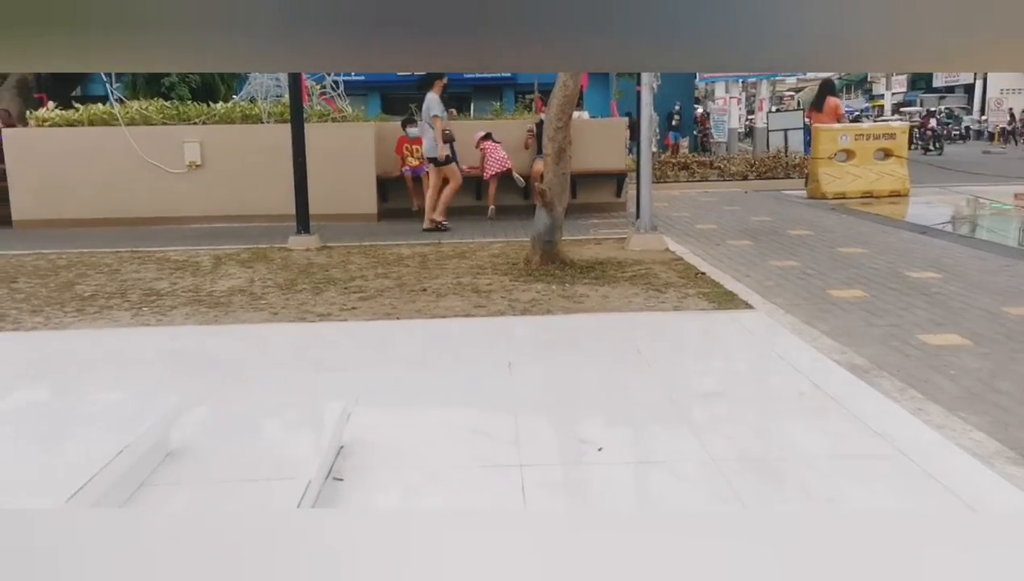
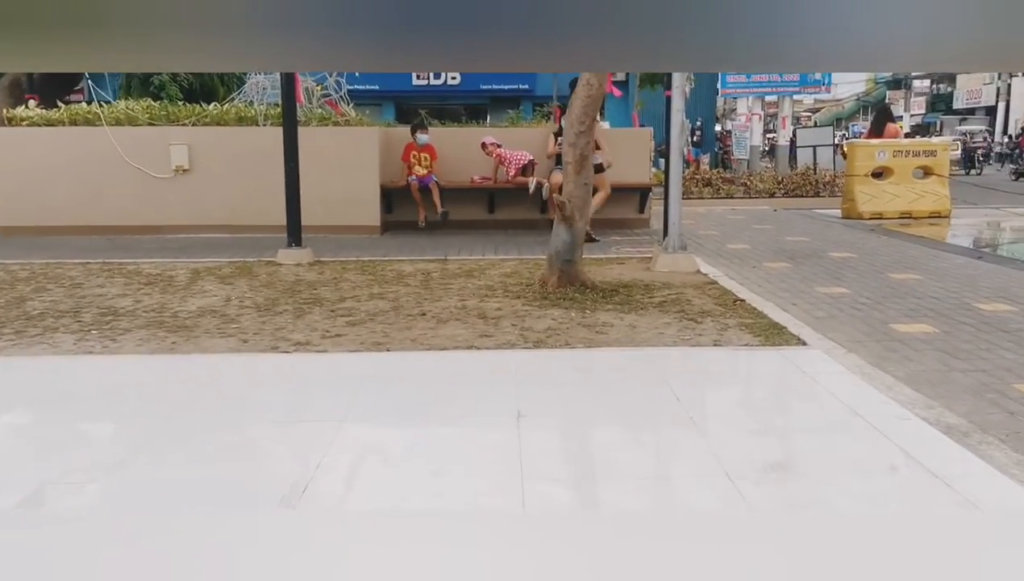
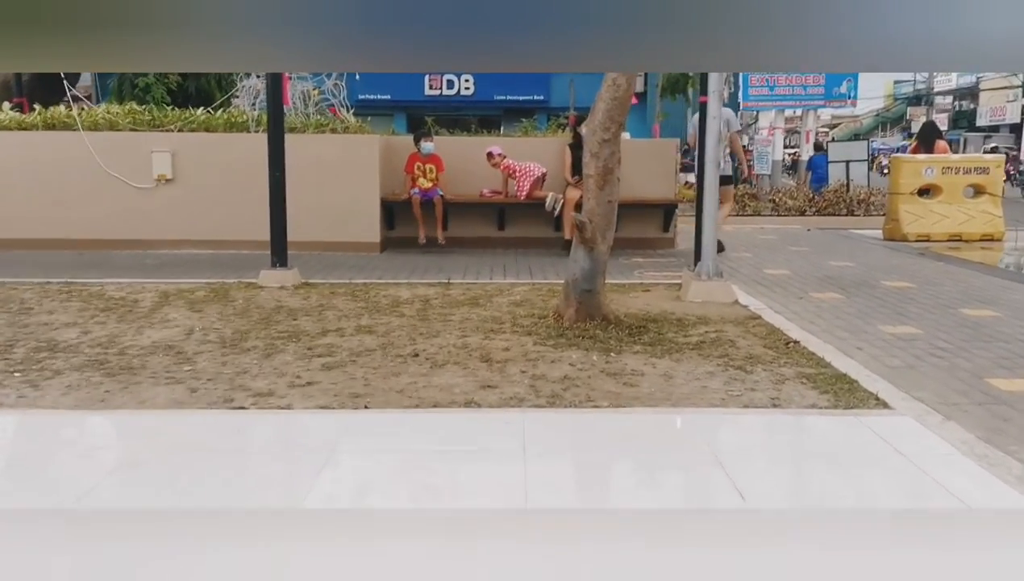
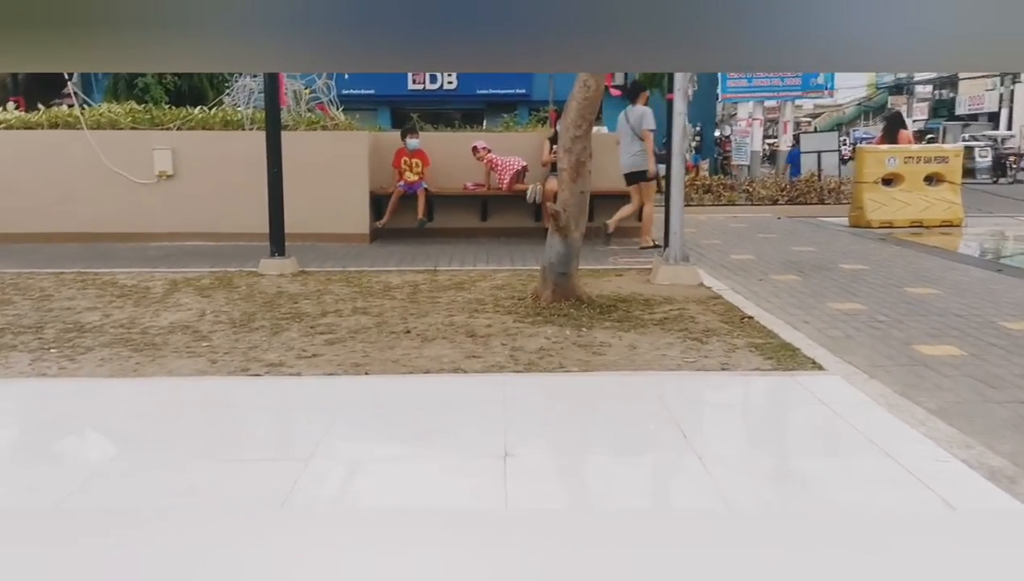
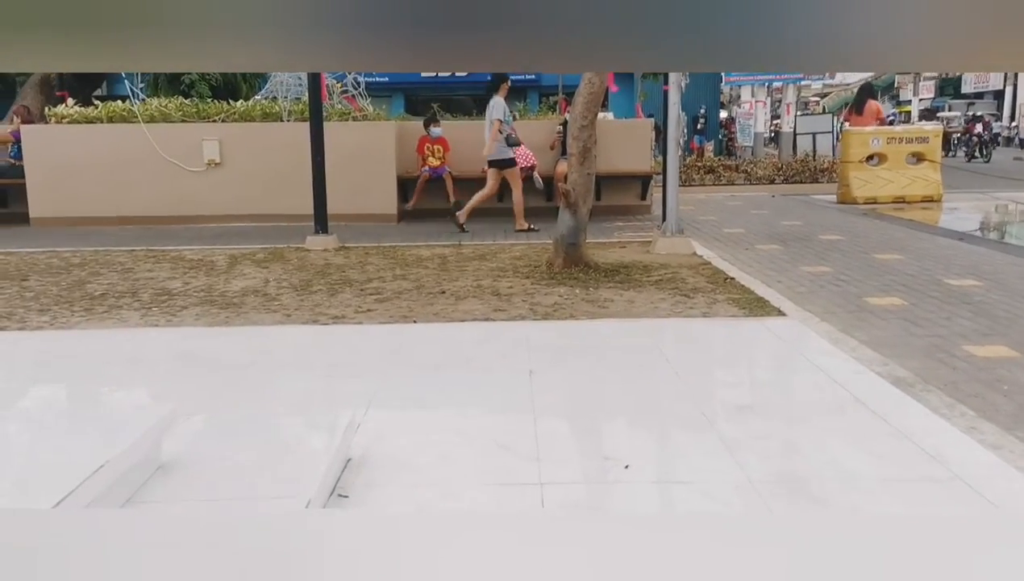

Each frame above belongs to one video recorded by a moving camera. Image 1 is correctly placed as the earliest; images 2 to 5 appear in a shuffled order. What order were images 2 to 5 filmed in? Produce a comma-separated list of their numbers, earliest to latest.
5, 2, 4, 3
